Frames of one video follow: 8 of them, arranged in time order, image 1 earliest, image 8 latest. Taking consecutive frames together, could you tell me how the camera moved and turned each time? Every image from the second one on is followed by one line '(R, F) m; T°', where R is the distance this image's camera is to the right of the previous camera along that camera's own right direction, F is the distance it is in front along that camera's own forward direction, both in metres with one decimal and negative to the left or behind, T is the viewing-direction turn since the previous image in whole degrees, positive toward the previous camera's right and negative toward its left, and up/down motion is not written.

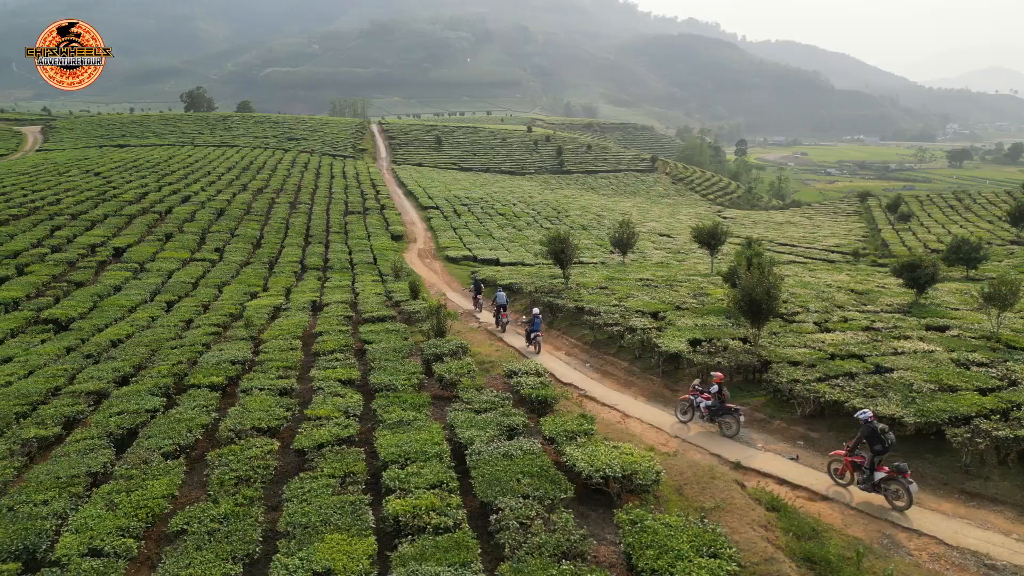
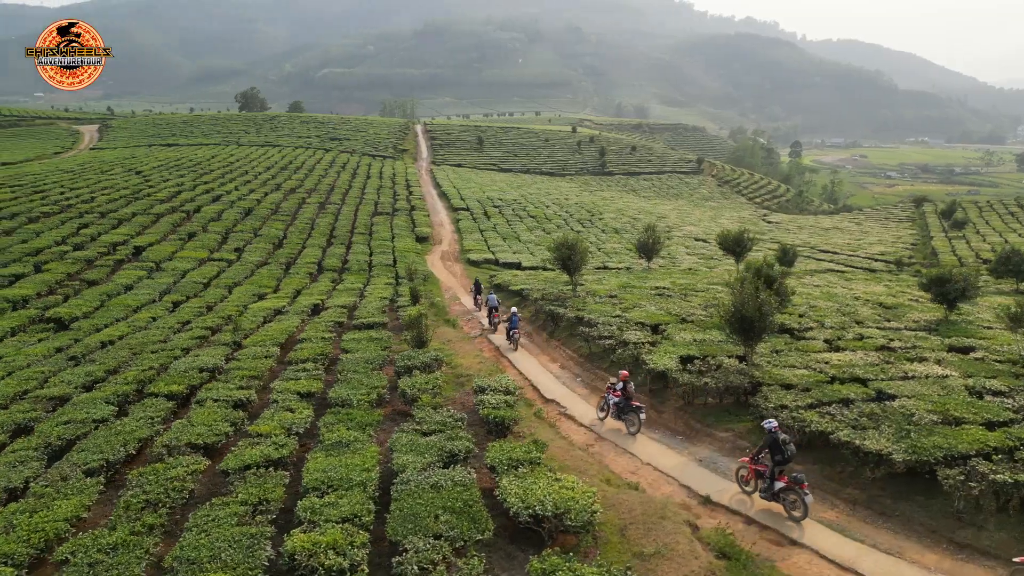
(+1.3, +0.7) m; -4°
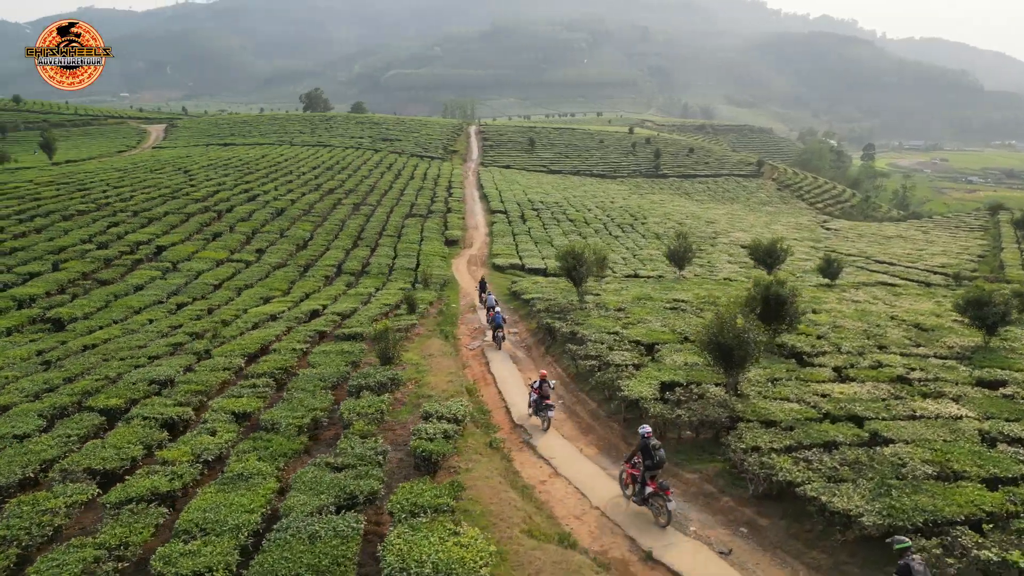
(+1.6, +1.0) m; -5°
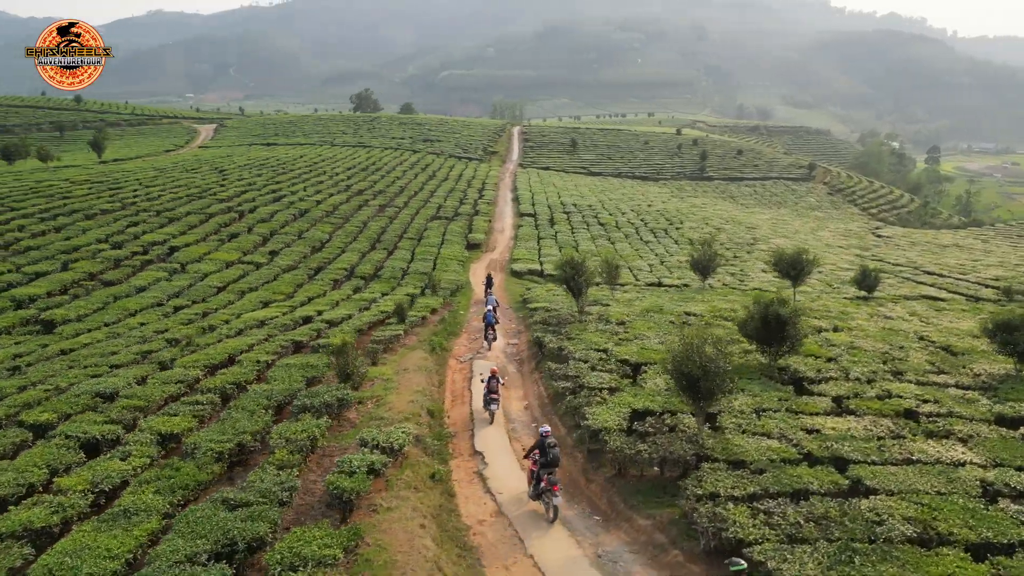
(+1.4, +1.0) m; -4°
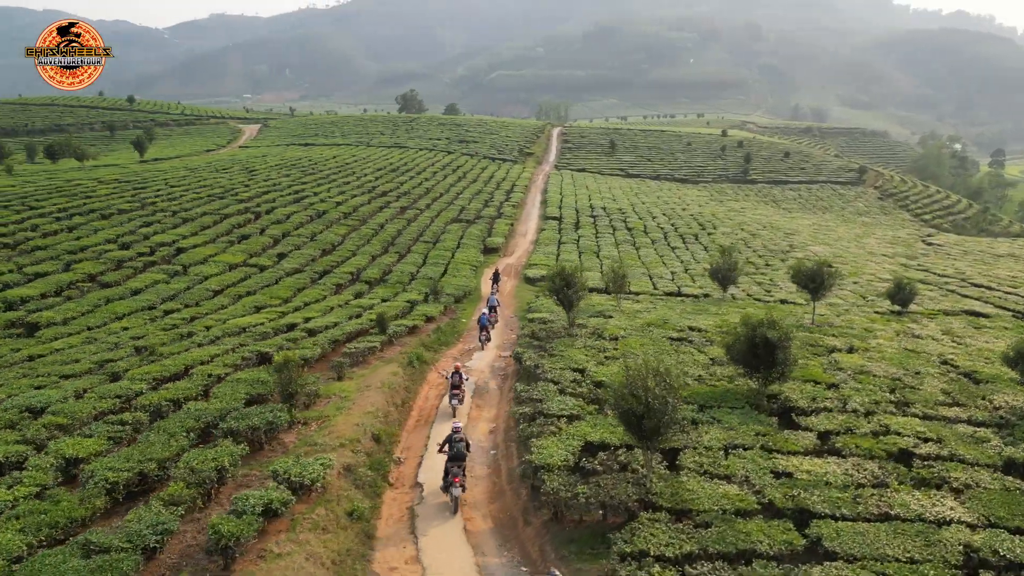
(+1.5, +1.0) m; -4°
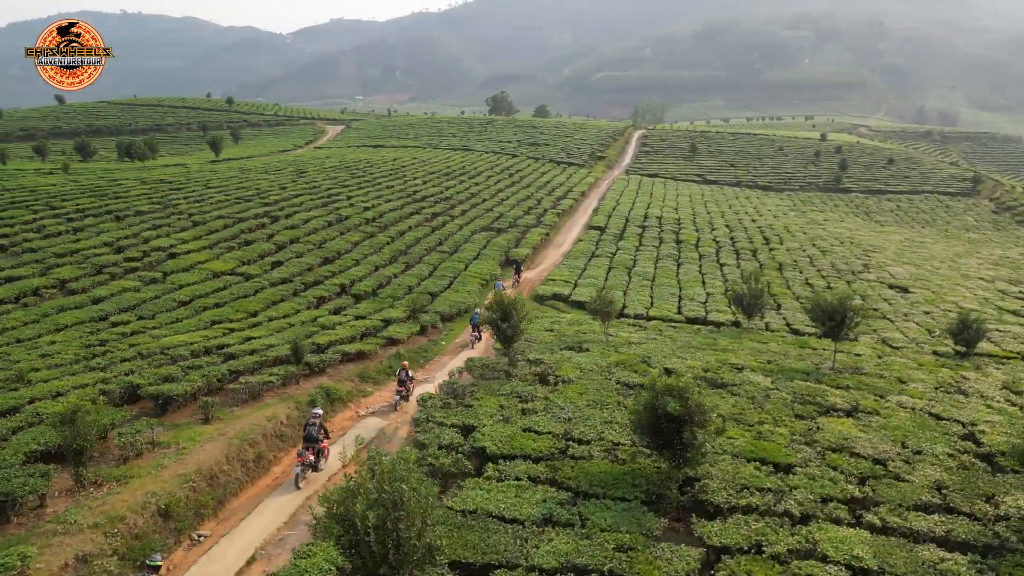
(+3.6, +2.7) m; -8°
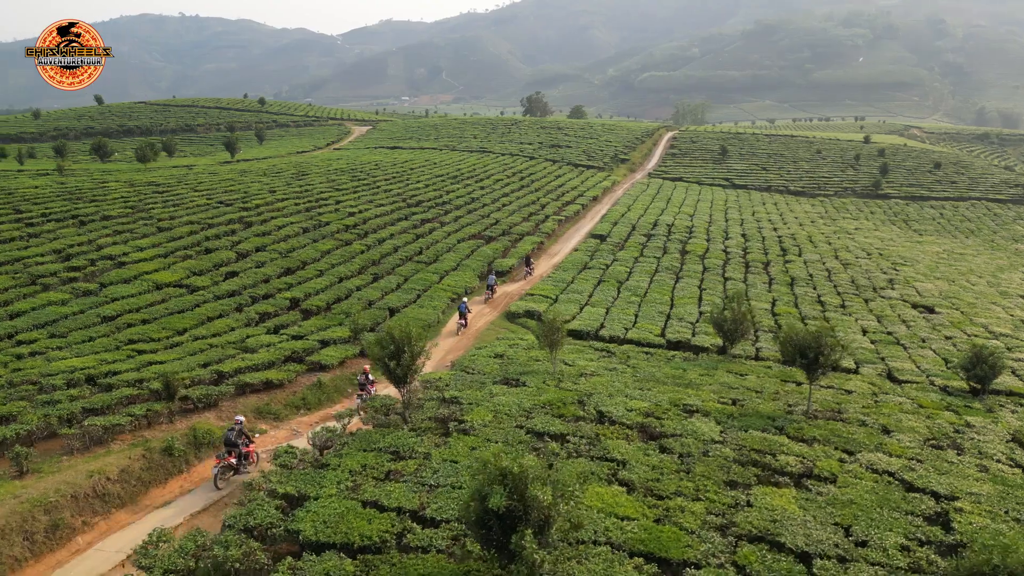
(+2.8, +2.3) m; -3°
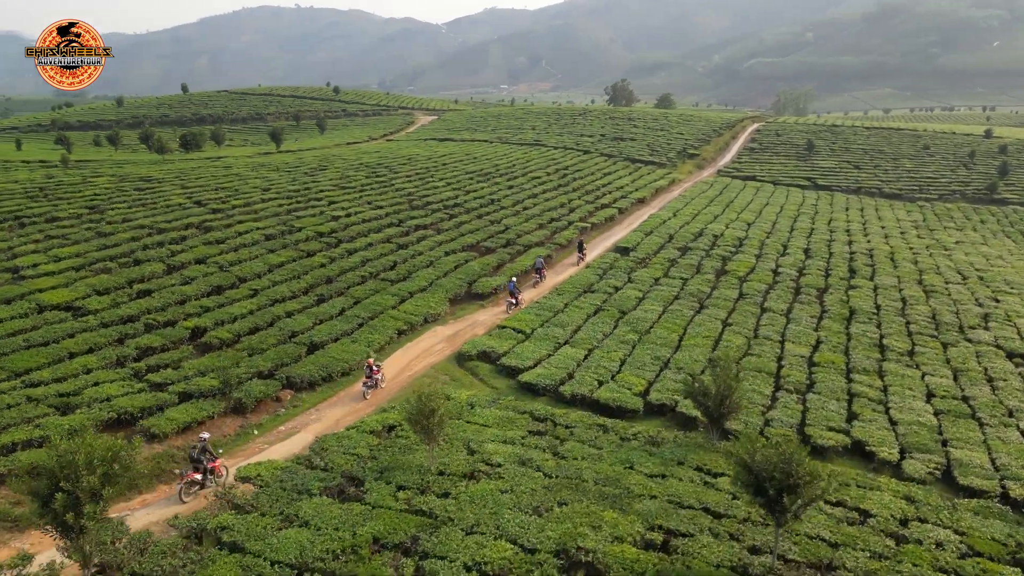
(+4.3, +5.6) m; -7°
